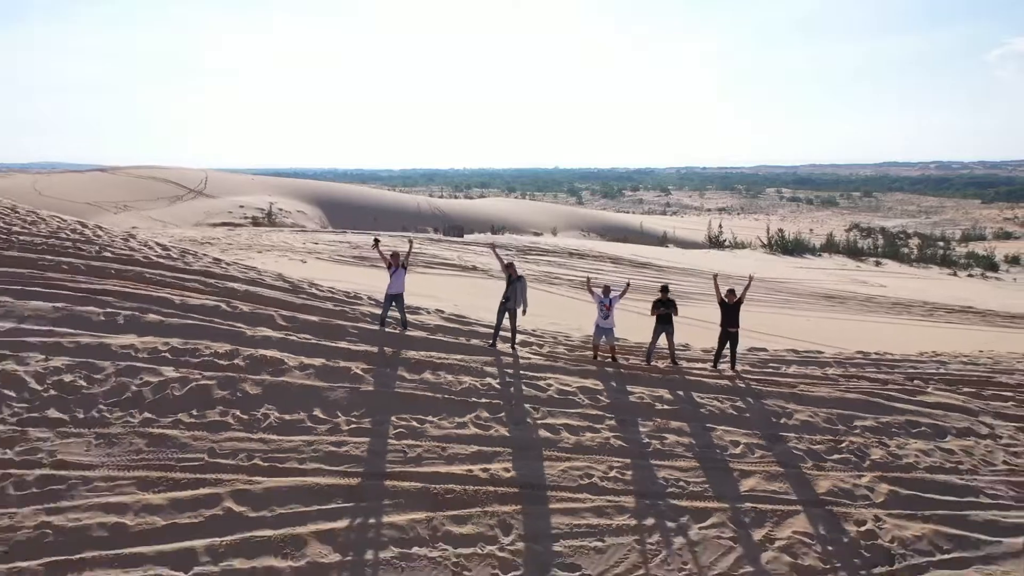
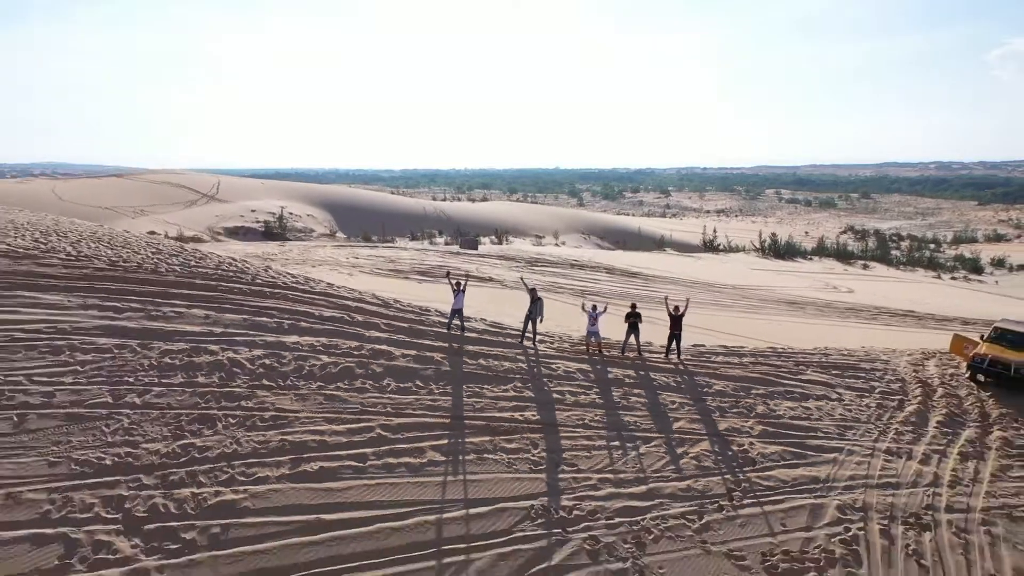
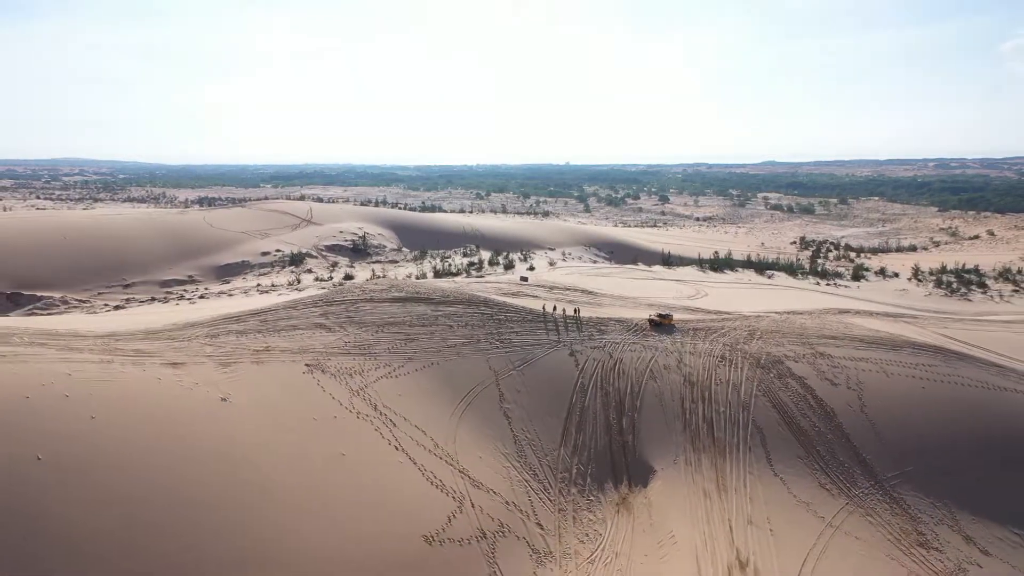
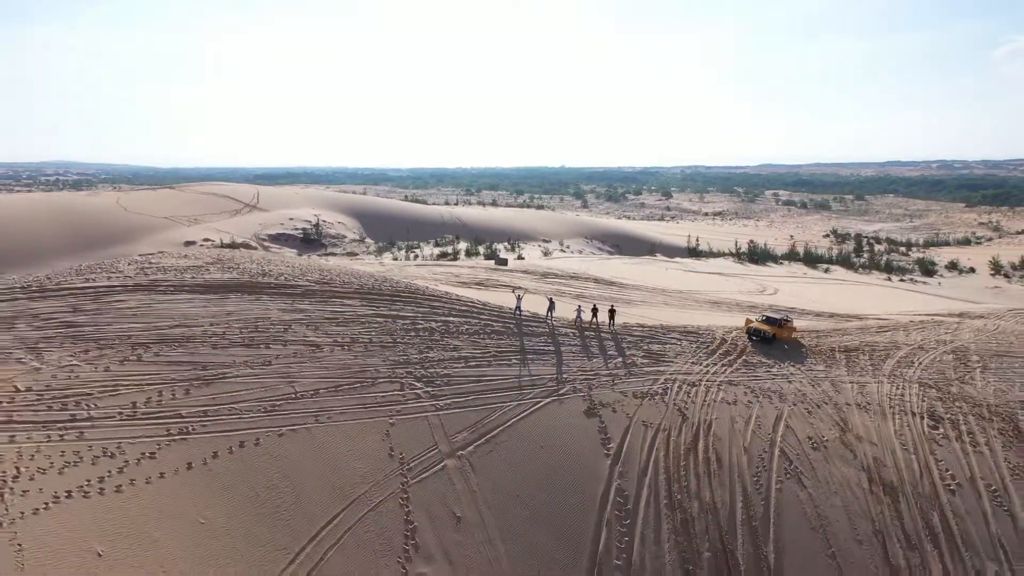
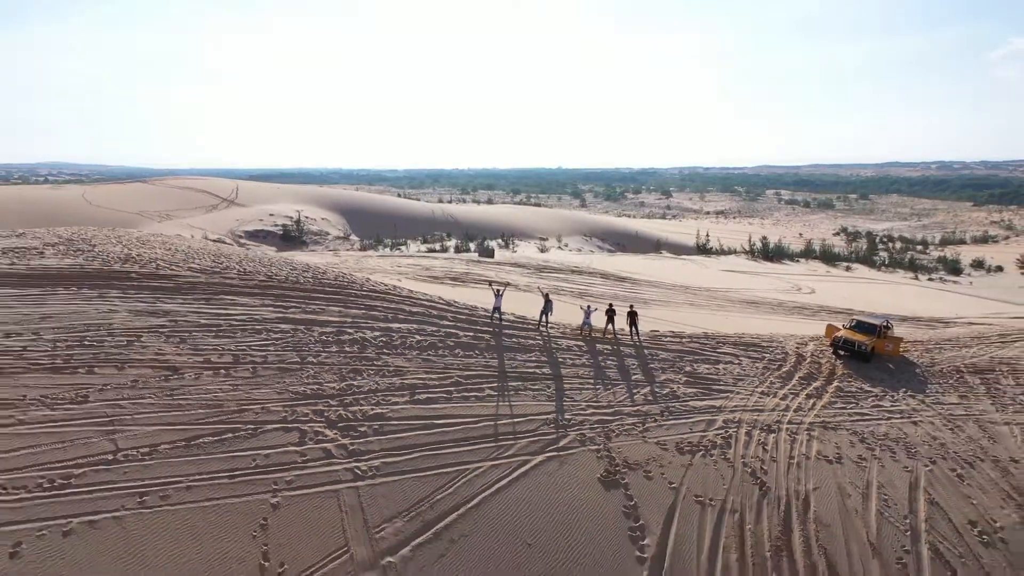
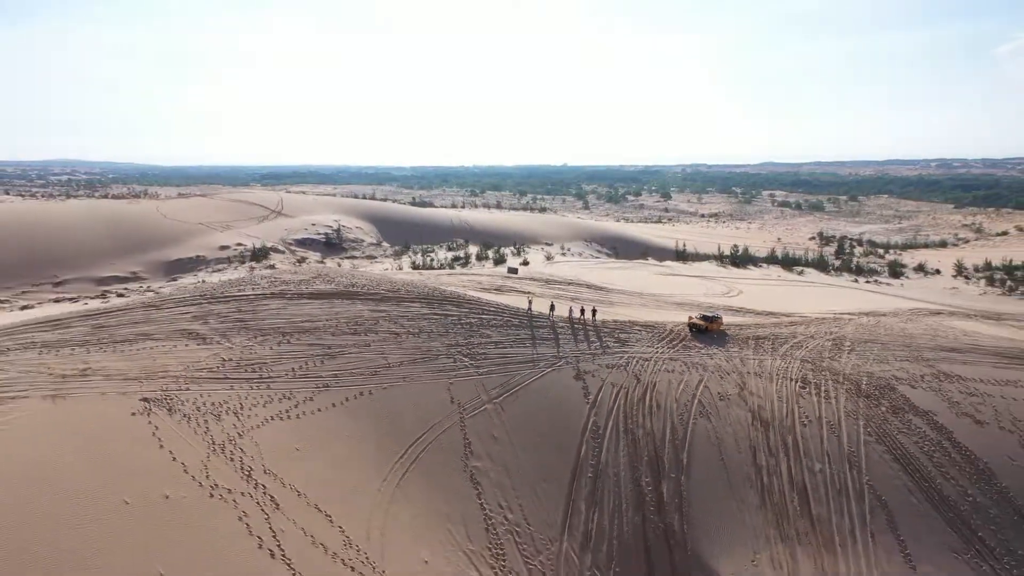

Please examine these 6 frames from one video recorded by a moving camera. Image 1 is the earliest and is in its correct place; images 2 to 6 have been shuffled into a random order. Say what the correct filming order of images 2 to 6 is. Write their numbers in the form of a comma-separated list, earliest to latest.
2, 5, 4, 6, 3
